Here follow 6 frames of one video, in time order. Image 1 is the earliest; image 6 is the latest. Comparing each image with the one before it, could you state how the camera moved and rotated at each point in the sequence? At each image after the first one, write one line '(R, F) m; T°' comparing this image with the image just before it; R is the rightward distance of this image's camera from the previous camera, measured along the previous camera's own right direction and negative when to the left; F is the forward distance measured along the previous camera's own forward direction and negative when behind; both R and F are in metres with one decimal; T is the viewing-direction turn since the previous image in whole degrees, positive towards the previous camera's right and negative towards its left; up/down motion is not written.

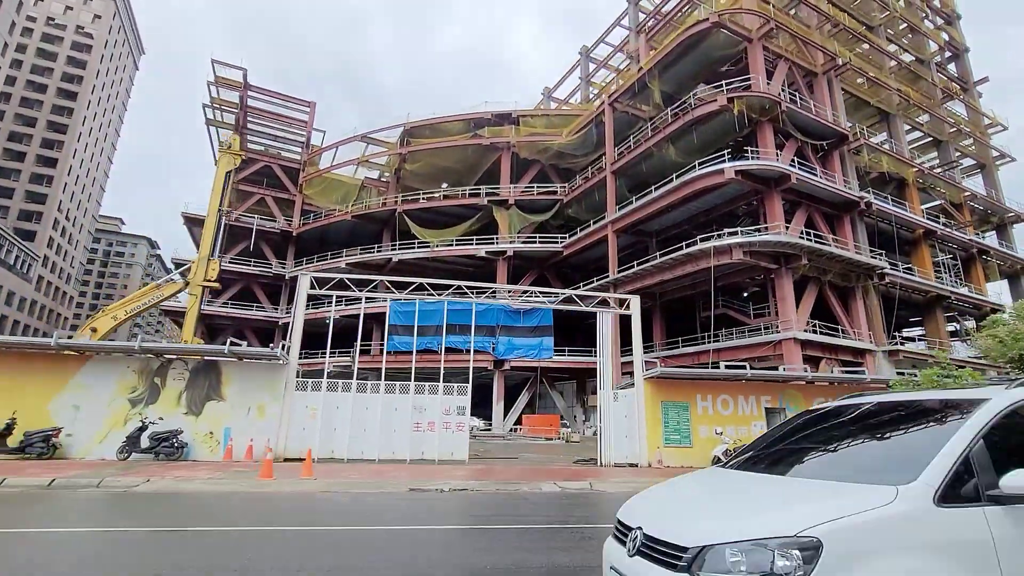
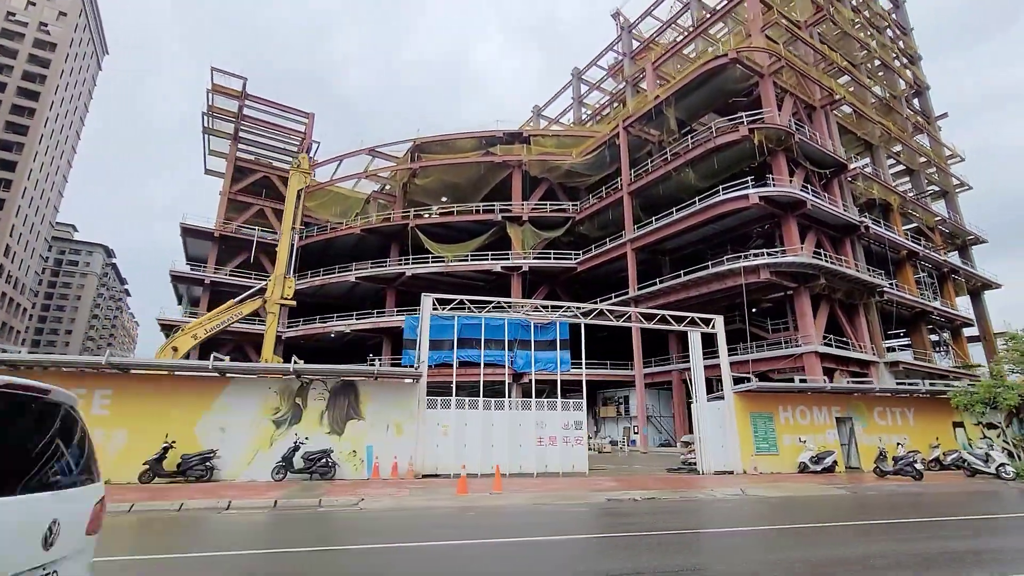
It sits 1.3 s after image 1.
(-4.4, -0.7) m; +5°
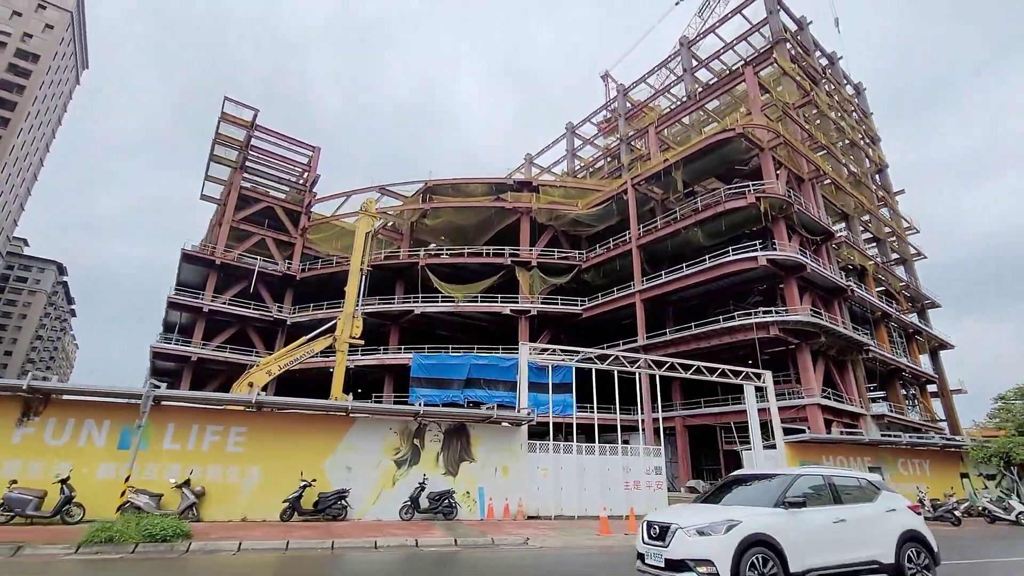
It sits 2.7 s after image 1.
(-4.0, -1.0) m; +5°
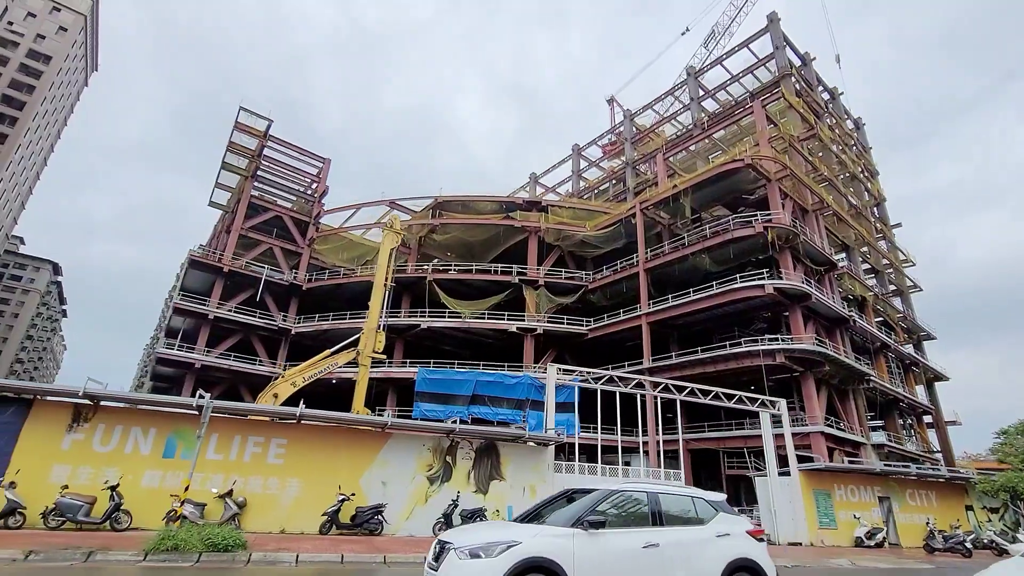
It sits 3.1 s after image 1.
(-1.1, -0.4) m; +1°
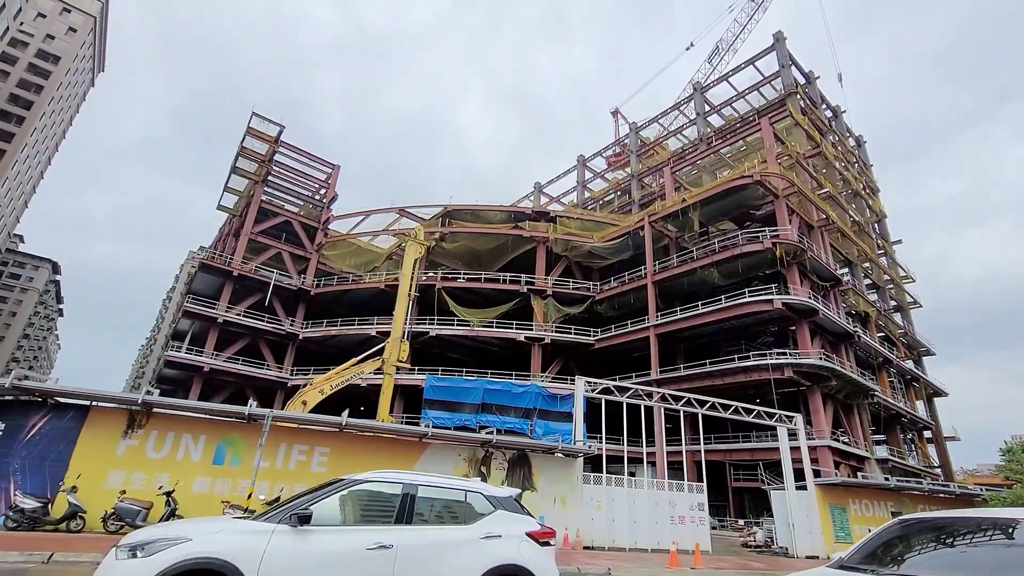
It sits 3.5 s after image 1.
(-1.1, -0.4) m; +1°
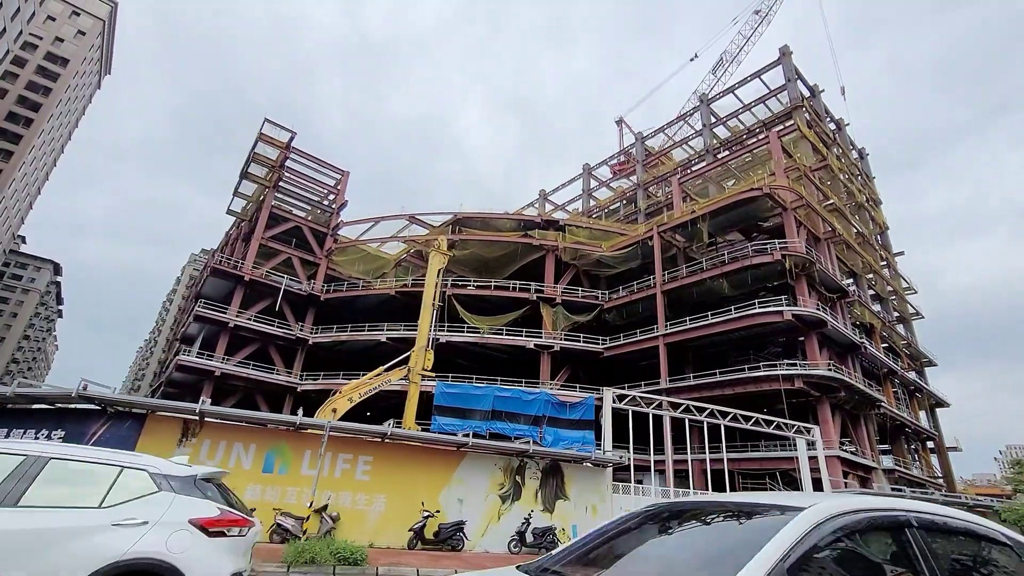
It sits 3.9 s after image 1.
(-1.1, -0.4) m; 0°
